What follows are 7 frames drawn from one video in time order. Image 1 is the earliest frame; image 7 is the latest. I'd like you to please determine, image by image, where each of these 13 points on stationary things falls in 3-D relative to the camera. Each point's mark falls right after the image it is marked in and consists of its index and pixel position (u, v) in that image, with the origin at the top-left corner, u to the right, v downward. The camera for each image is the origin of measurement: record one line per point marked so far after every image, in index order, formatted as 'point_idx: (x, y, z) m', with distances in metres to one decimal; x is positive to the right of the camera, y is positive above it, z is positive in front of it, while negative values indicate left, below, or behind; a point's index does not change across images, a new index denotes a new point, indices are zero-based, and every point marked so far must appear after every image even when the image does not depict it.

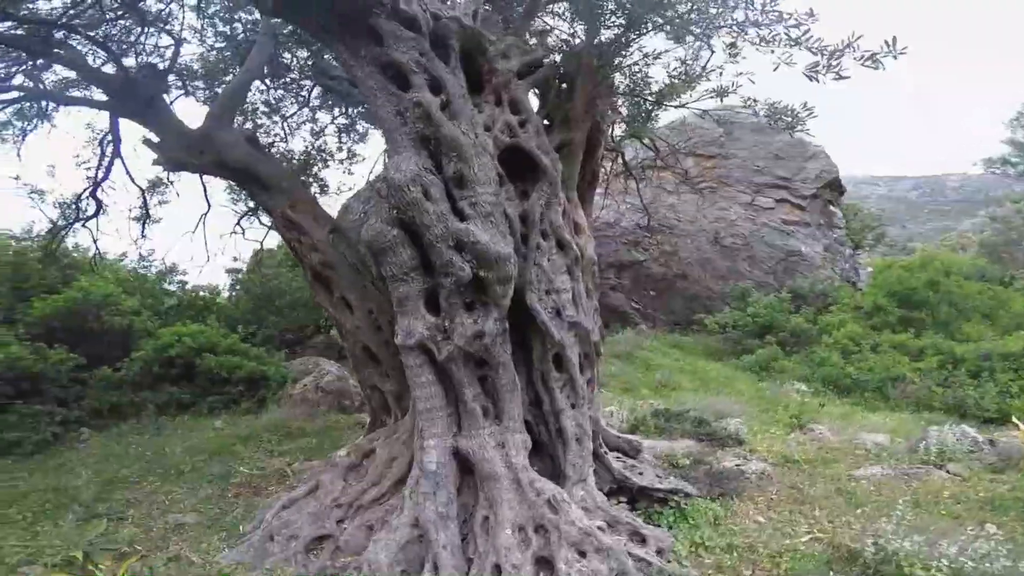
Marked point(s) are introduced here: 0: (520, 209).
0: (+0.1, +0.6, +6.8) m
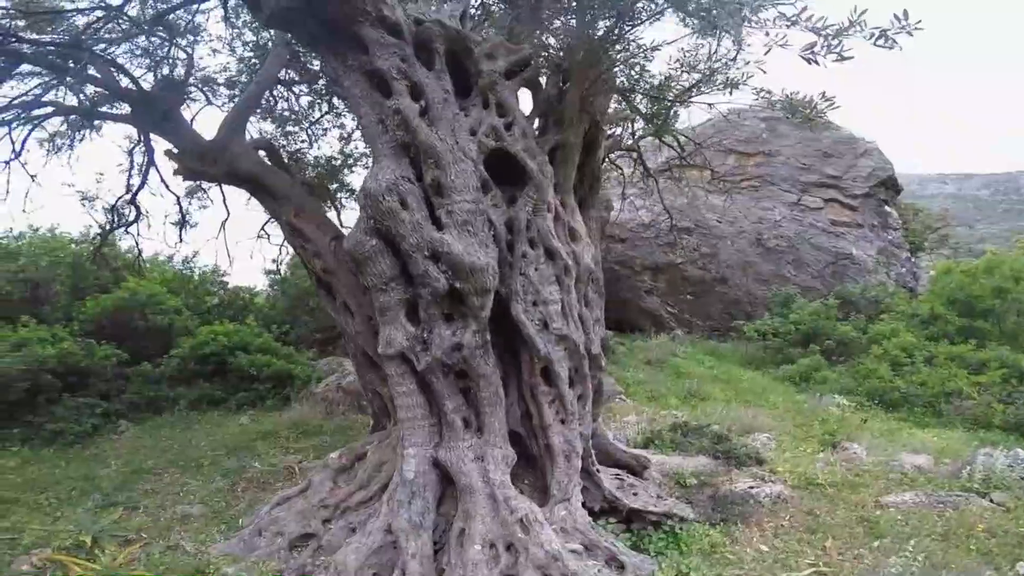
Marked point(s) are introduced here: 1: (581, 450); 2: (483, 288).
0: (0.0, +0.5, +6.5) m
1: (+0.5, -1.2, +6.7) m
2: (-0.2, 0.0, +6.1) m
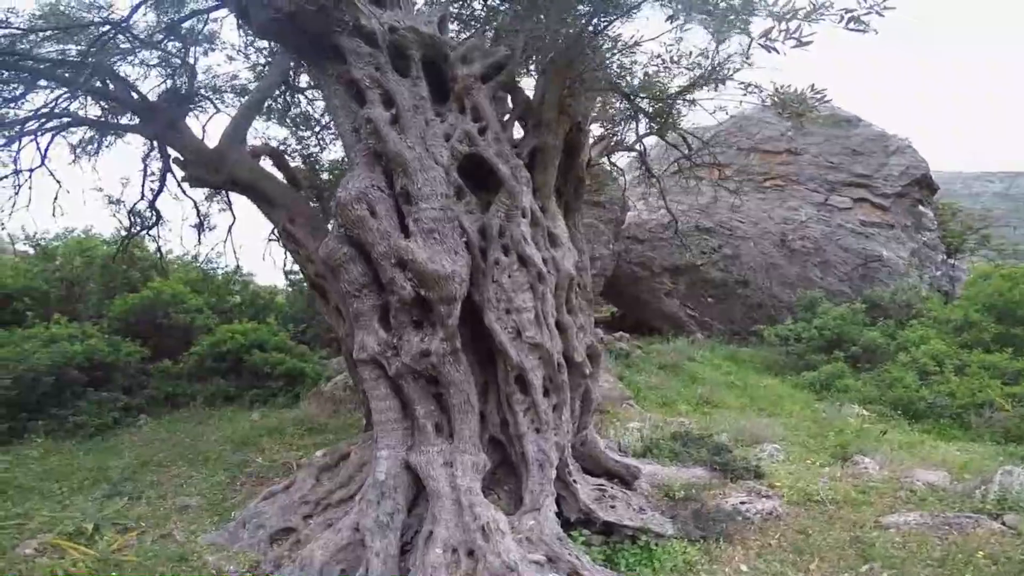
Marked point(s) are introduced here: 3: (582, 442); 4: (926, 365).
0: (-0.2, +0.5, +6.4) m
1: (+0.3, -1.3, +6.5) m
2: (-0.4, 0.0, +6.1) m
3: (+0.7, -1.2, +7.0) m
4: (+4.6, -0.9, +9.8) m
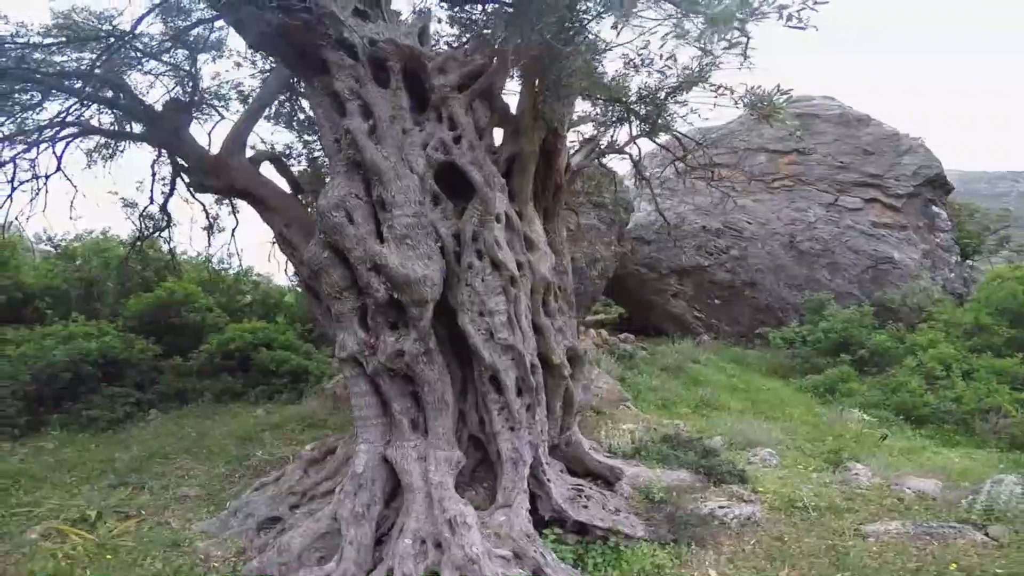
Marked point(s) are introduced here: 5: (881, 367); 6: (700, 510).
0: (-0.4, +0.4, +6.6) m
1: (+0.1, -1.3, +6.7) m
2: (-0.7, -0.1, +6.2) m
3: (+0.5, -1.2, +7.1) m
4: (+4.7, -0.9, +9.7) m
5: (+4.3, -0.9, +10.2) m
6: (+1.5, -1.8, +7.0) m
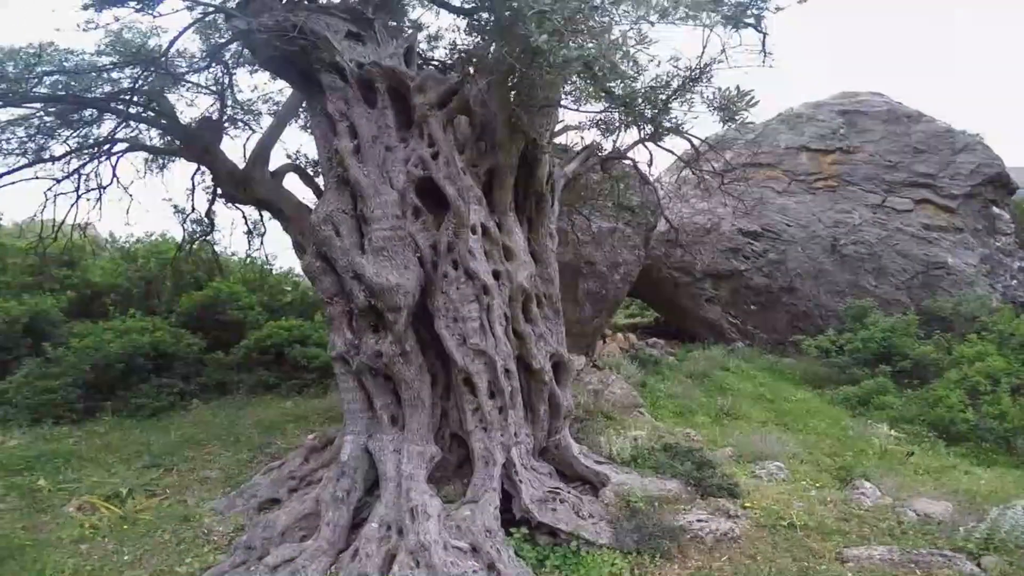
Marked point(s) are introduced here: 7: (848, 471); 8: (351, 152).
0: (-0.7, +0.4, +6.8) m
1: (-0.1, -1.4, +6.8) m
2: (-1.0, -0.1, +6.5) m
3: (+0.3, -1.3, +7.2) m
4: (+4.8, -1.0, +9.0) m
5: (+4.6, -1.0, +9.6) m
6: (+1.3, -1.9, +6.9) m
7: (+3.1, -1.7, +8.0) m
8: (-1.3, +1.1, +6.8) m
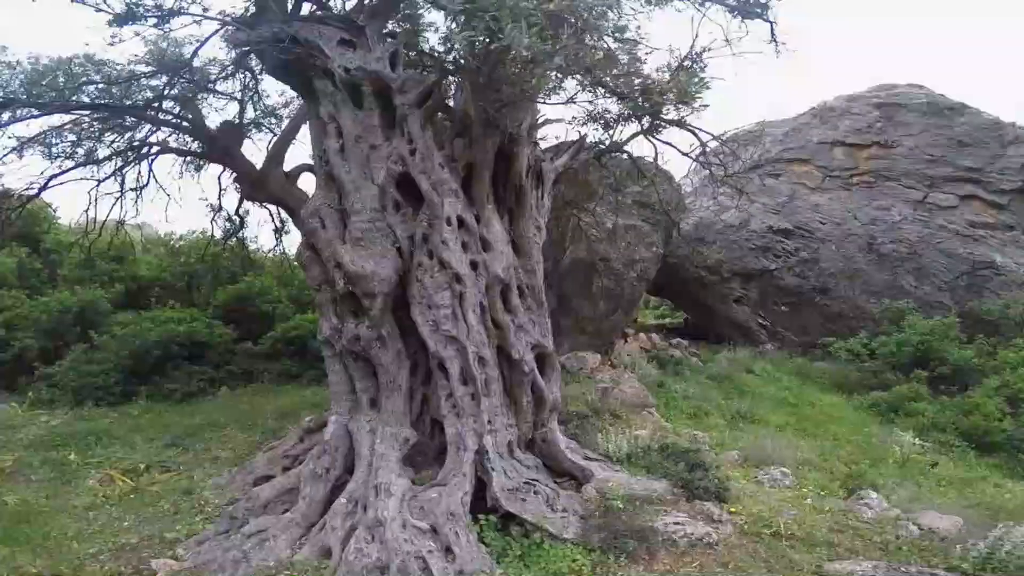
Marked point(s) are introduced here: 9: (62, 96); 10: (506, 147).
0: (-0.8, +0.4, +6.9) m
1: (-0.3, -1.3, +6.8) m
2: (-1.1, -0.1, +6.6) m
3: (+0.2, -1.3, +7.1) m
4: (+4.9, -1.0, +8.3) m
5: (+4.7, -1.0, +8.9) m
6: (+1.1, -1.8, +6.7) m
7: (+3.1, -1.6, +7.6) m
8: (-1.5, +1.2, +7.0) m
9: (-4.0, +1.7, +7.7) m
10: (0.0, +1.2, +7.0) m
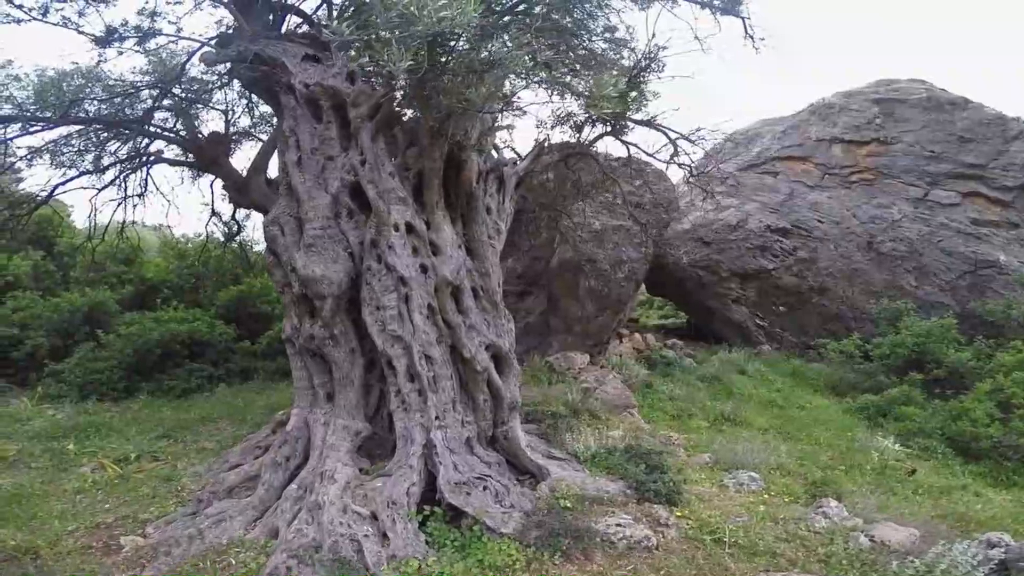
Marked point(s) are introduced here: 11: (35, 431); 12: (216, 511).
0: (-1.2, +0.4, +7.2) m
1: (-0.6, -1.3, +7.0) m
2: (-1.5, -0.1, +6.9) m
3: (-0.1, -1.3, +7.3) m
4: (+4.7, -1.0, +8.0) m
5: (+4.6, -1.0, +8.6) m
6: (+0.8, -1.8, +6.8) m
7: (+2.8, -1.7, +7.4) m
8: (-1.8, +1.2, +7.3) m
9: (-4.2, +1.7, +8.3) m
10: (-0.3, +1.1, +7.2) m
11: (-4.6, -1.4, +8.5) m
12: (-2.2, -1.7, +6.4) m
